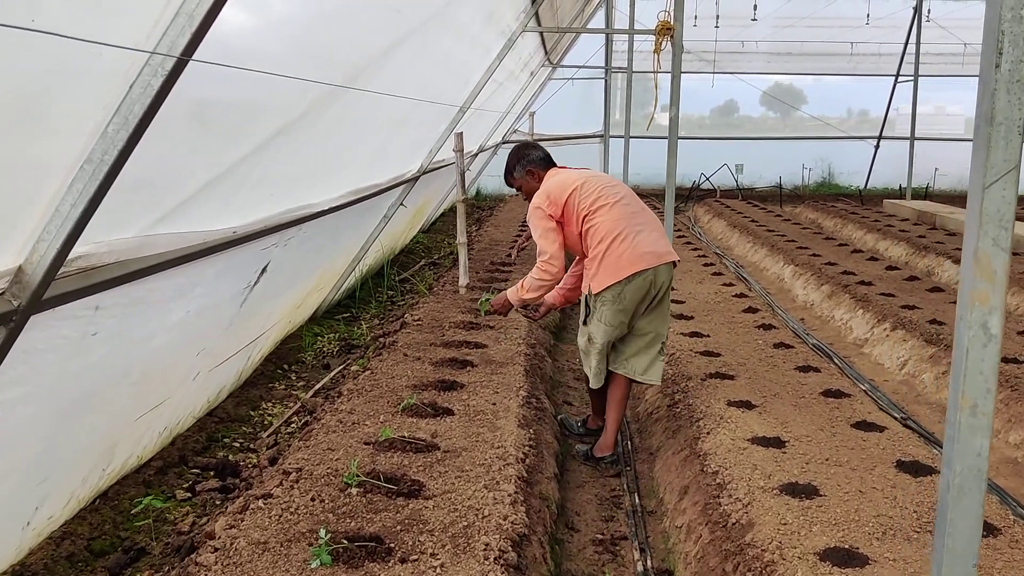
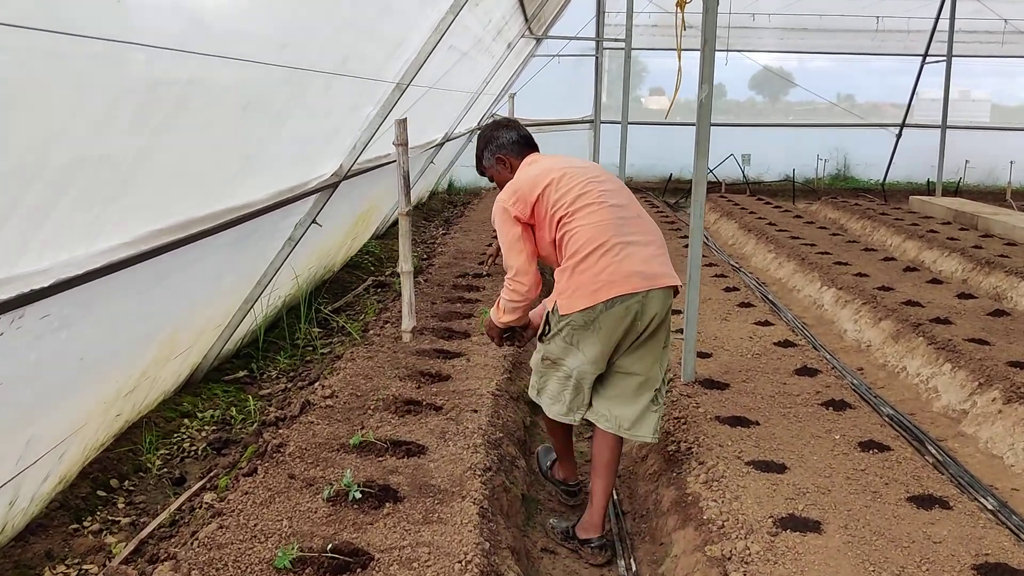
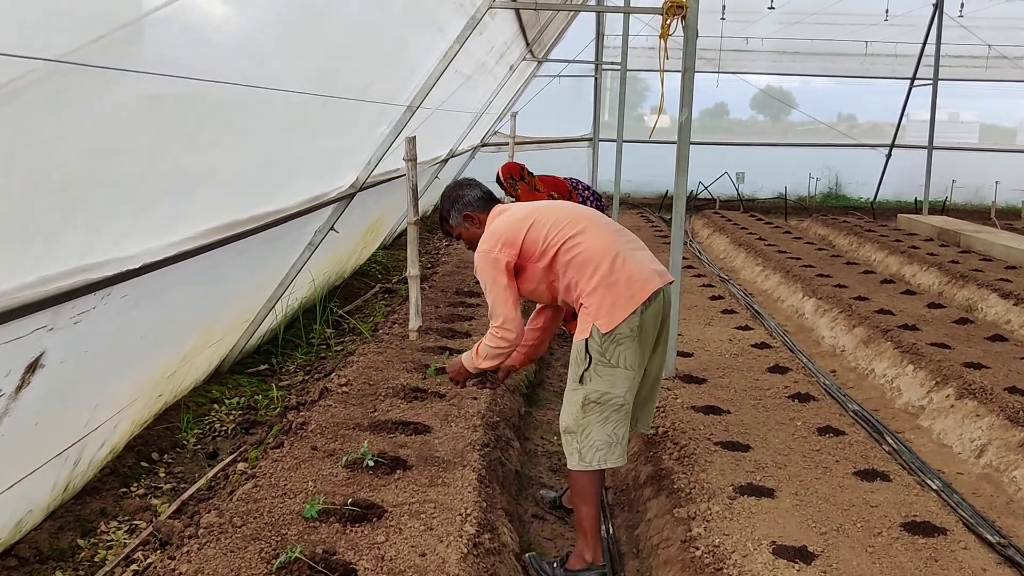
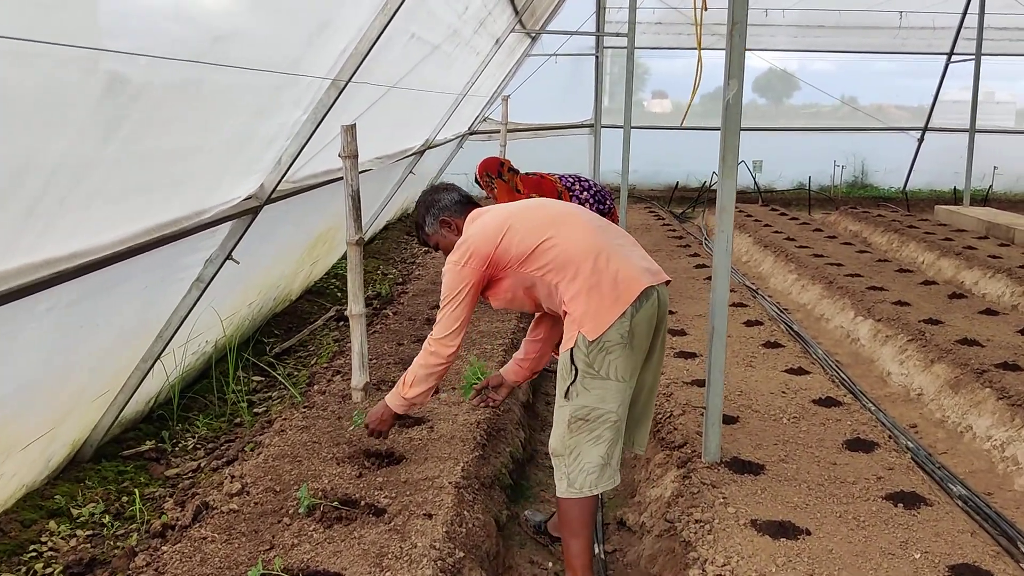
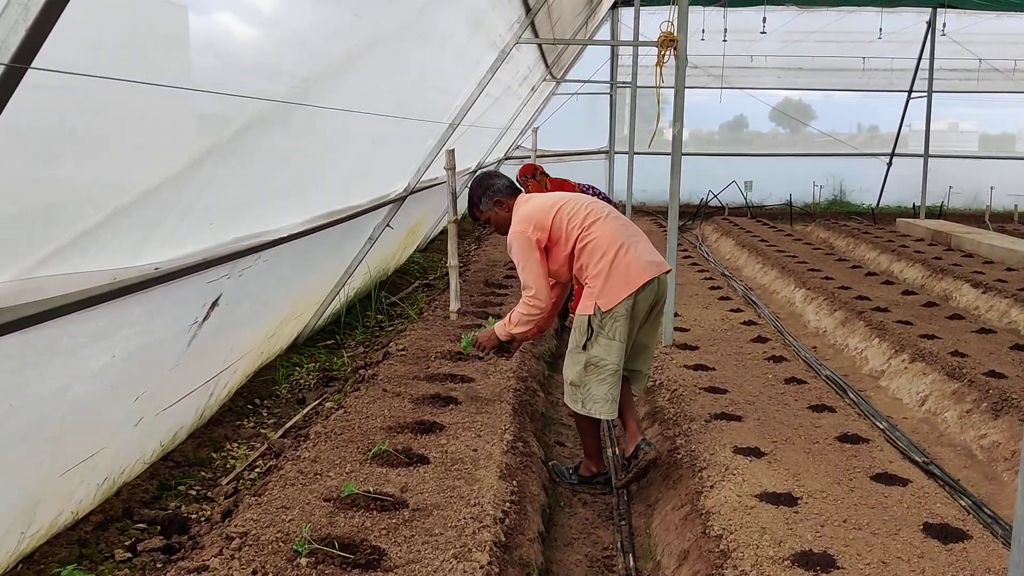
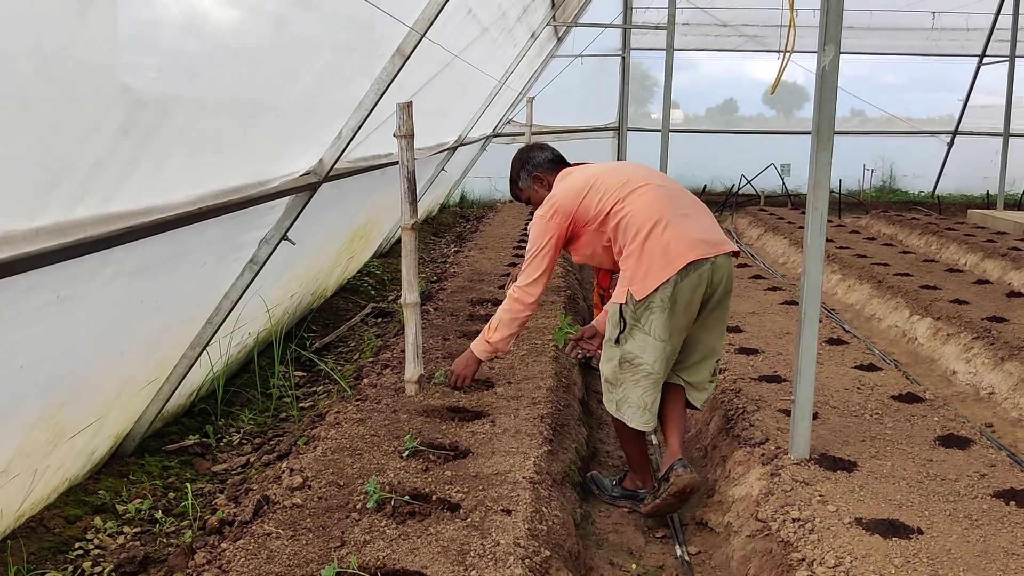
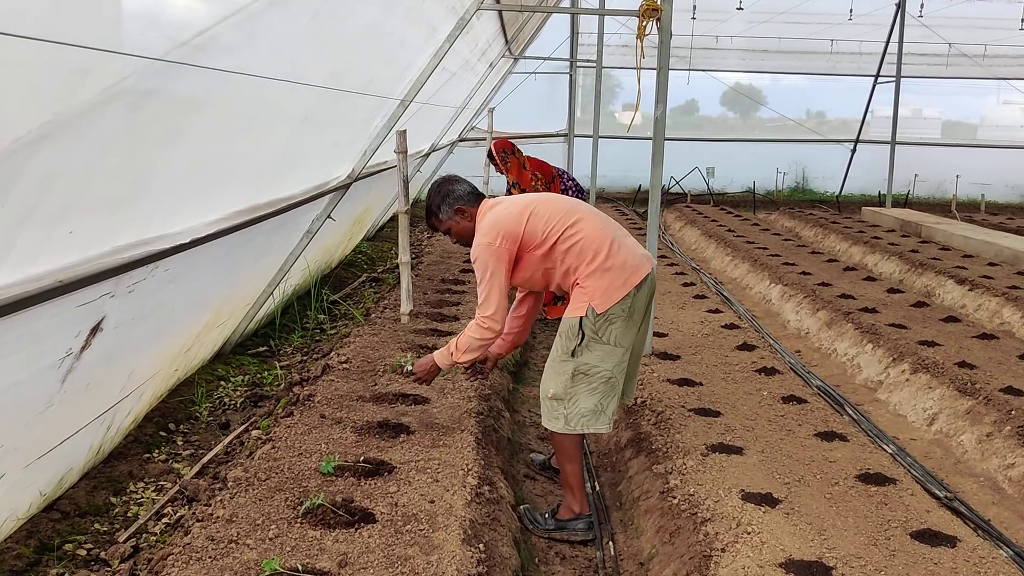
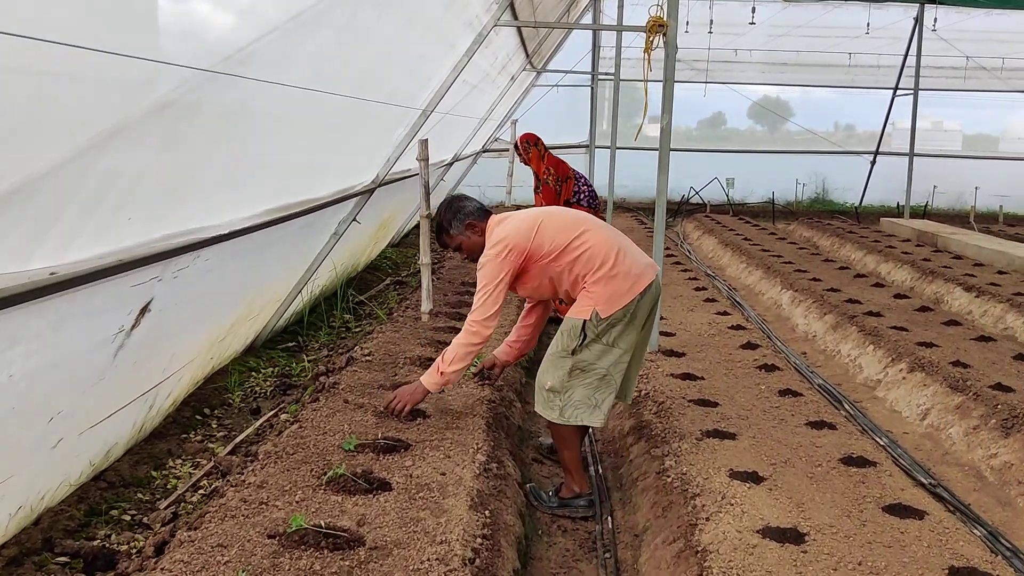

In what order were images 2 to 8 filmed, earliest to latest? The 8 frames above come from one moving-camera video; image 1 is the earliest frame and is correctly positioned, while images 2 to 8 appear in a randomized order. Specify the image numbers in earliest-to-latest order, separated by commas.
5, 8, 7, 3, 2, 4, 6
